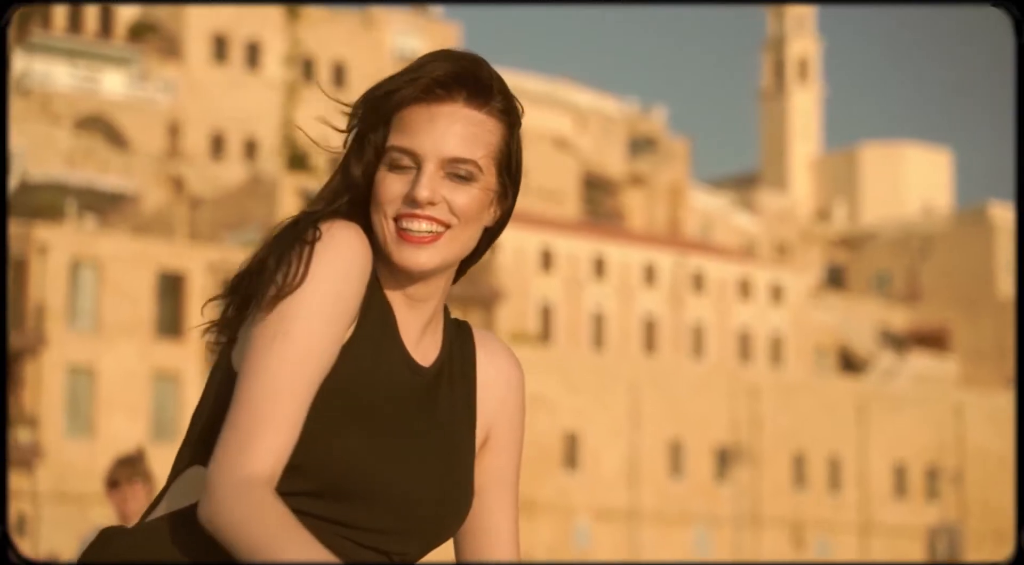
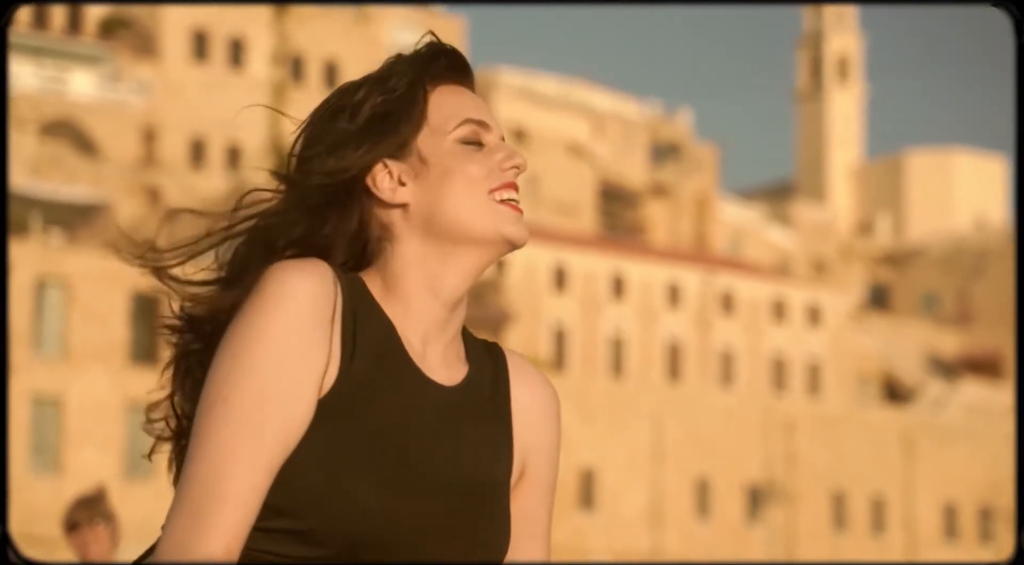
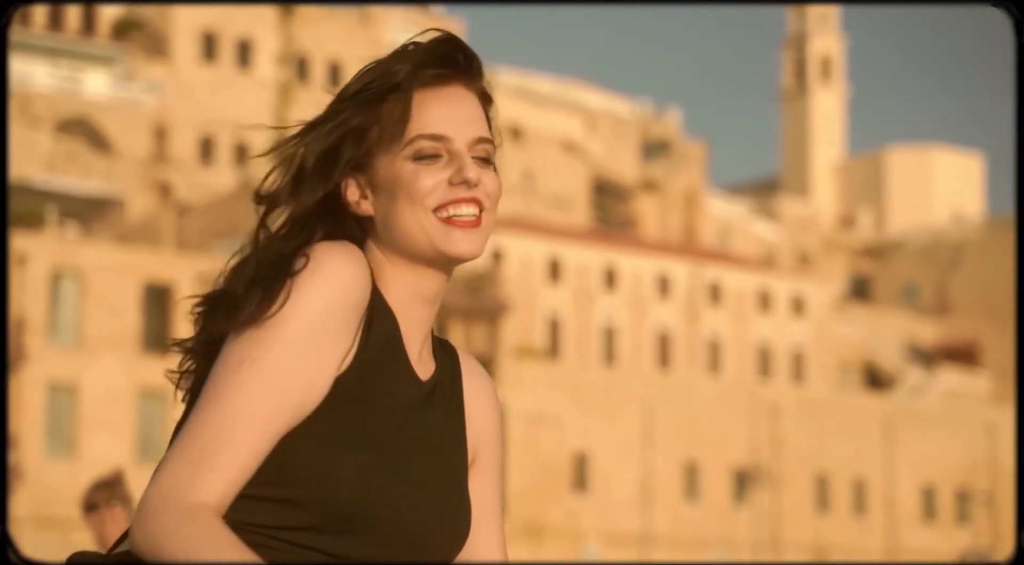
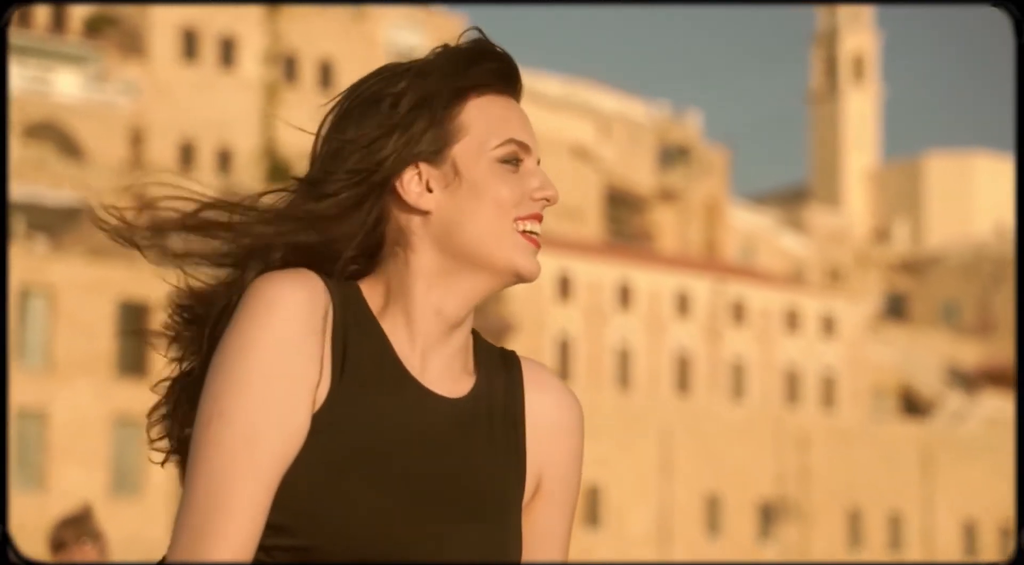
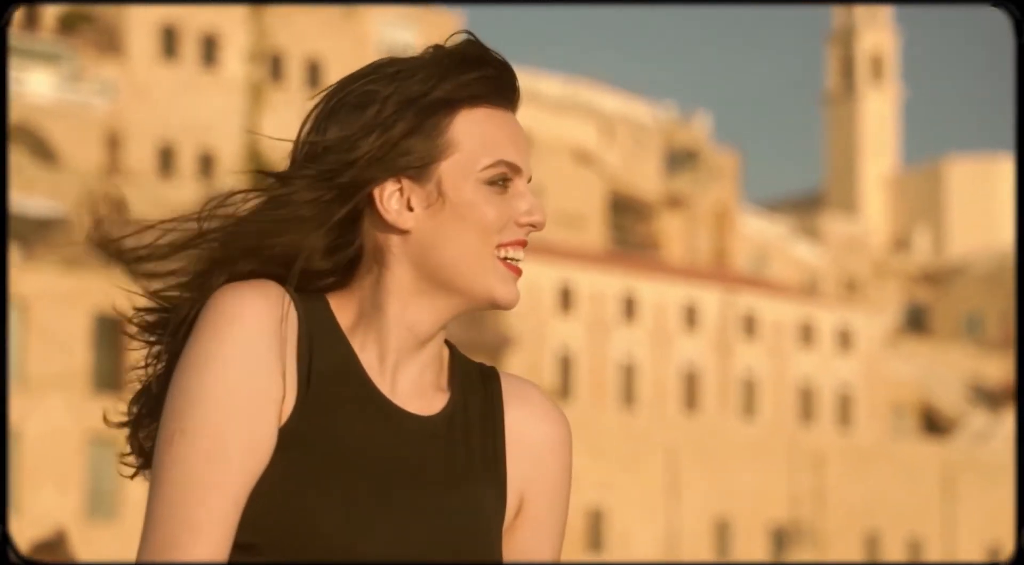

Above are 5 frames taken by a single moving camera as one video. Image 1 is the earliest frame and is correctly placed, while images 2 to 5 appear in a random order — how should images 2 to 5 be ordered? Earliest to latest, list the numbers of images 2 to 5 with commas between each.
3, 2, 4, 5
